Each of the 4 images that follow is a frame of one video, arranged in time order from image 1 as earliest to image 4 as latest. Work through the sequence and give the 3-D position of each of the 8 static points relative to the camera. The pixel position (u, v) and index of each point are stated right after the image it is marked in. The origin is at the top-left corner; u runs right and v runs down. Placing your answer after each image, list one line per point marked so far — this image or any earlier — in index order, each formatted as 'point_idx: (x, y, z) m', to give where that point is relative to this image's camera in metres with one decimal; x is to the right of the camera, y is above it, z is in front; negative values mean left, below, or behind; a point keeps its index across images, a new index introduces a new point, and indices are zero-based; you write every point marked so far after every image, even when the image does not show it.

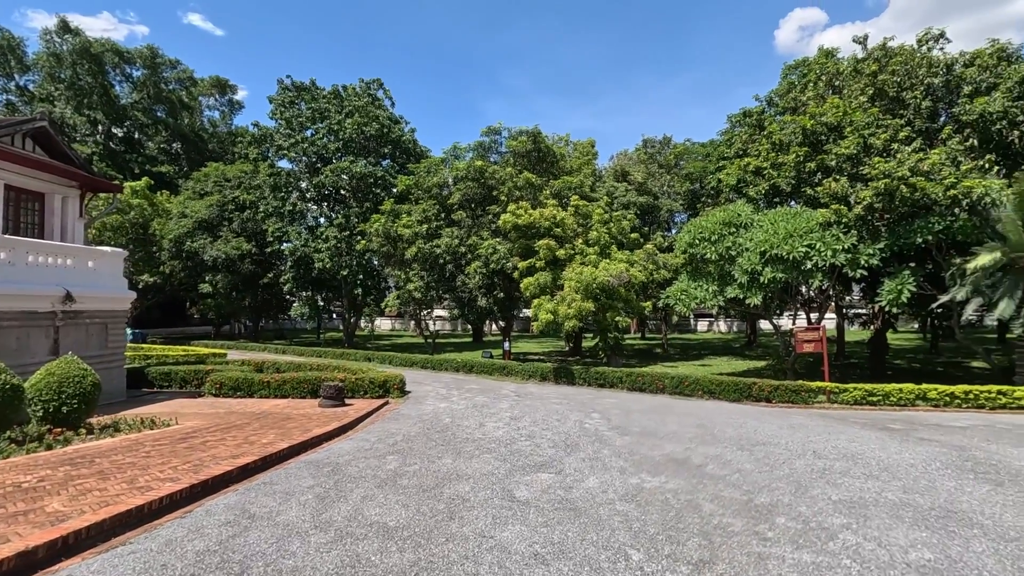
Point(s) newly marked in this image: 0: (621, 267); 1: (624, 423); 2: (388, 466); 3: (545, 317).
0: (+3.4, +0.7, +16.7) m
1: (+1.9, -2.3, +9.1) m
2: (-1.4, -2.0, +6.1) m
3: (+1.0, -0.9, +16.9) m
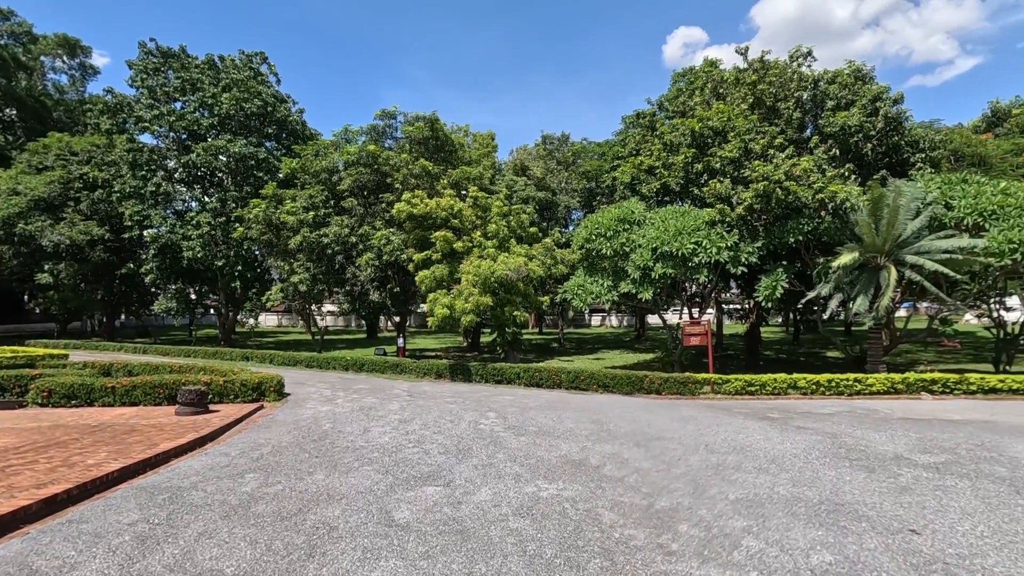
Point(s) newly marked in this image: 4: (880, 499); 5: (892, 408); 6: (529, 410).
0: (+0.2, +0.8, +16.4) m
1: (+0.1, -2.2, +8.7) m
2: (-2.6, -1.9, +5.1) m
3: (-2.1, -0.7, +16.1) m
4: (+3.3, -1.9, +4.8) m
5: (+7.4, -2.3, +10.5) m
6: (+0.3, -2.3, +10.2) m
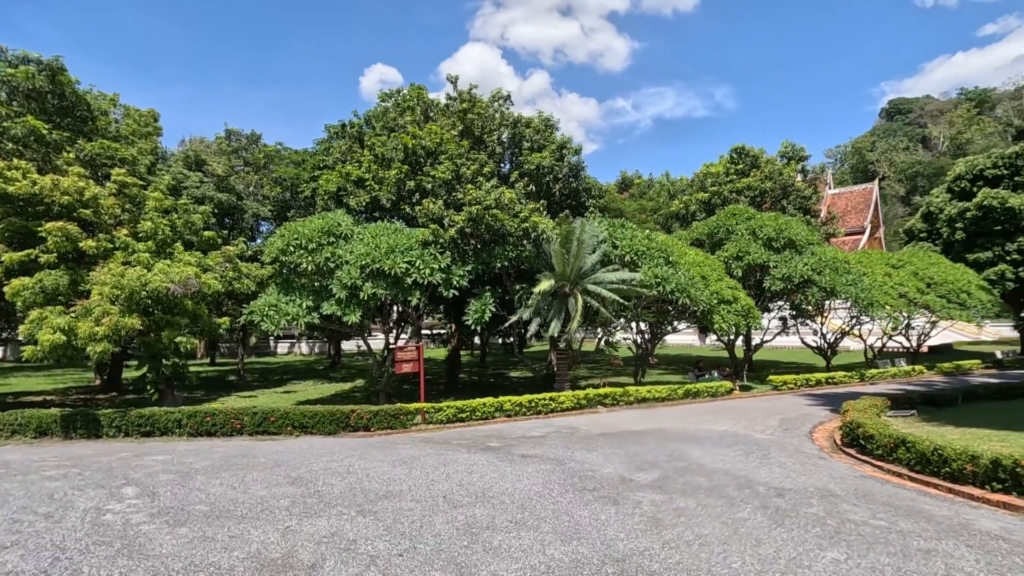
0: (-7.6, +0.4, +12.7) m
1: (-3.7, -2.3, +5.9) m
2: (-4.0, -1.8, +1.5) m
3: (-9.5, -1.1, +11.1) m
4: (+1.1, -2.0, +4.3) m
5: (+1.5, -2.9, +11.3) m
6: (-4.3, -2.5, +7.3) m
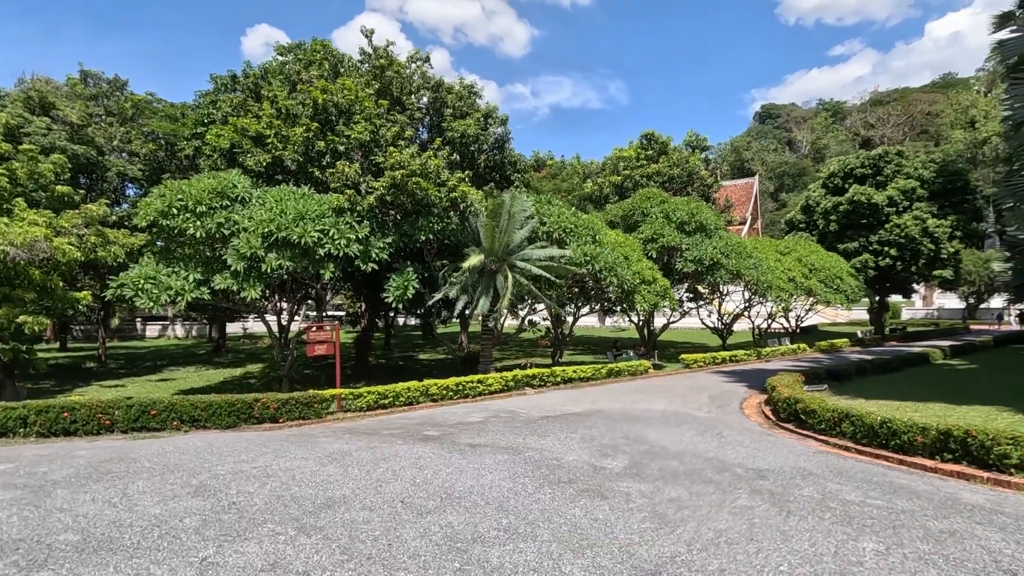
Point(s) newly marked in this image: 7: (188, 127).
0: (-9.0, +1.1, +10.1) m
1: (-3.9, -1.9, +4.4) m
2: (-3.4, -1.6, -0.1) m
3: (-10.6, -0.4, +8.3) m
4: (+1.1, -1.8, +3.7) m
5: (+0.2, -2.4, +10.6) m
6: (-4.8, -2.1, +5.6) m
7: (-10.9, +5.5, +18.1) m
